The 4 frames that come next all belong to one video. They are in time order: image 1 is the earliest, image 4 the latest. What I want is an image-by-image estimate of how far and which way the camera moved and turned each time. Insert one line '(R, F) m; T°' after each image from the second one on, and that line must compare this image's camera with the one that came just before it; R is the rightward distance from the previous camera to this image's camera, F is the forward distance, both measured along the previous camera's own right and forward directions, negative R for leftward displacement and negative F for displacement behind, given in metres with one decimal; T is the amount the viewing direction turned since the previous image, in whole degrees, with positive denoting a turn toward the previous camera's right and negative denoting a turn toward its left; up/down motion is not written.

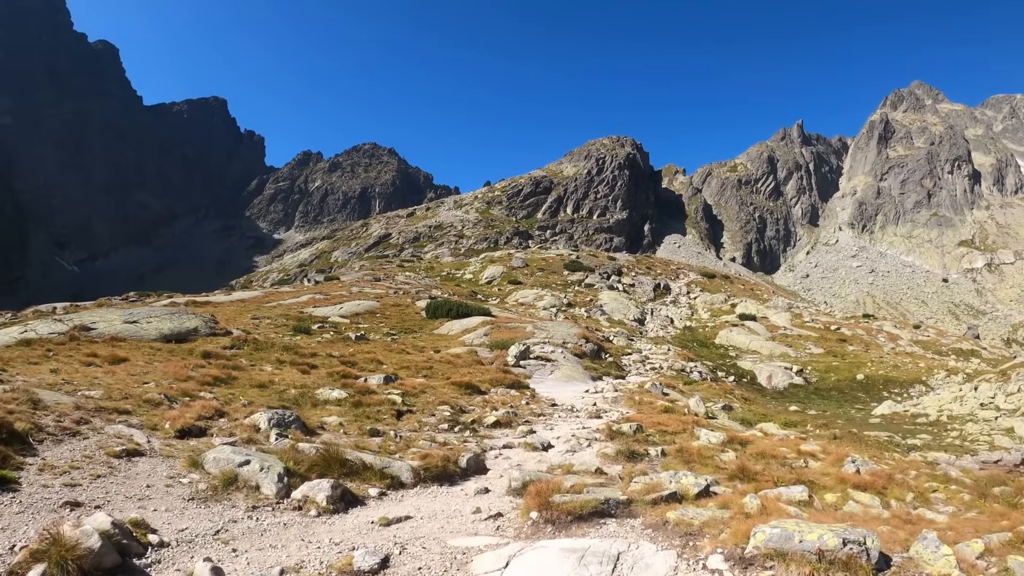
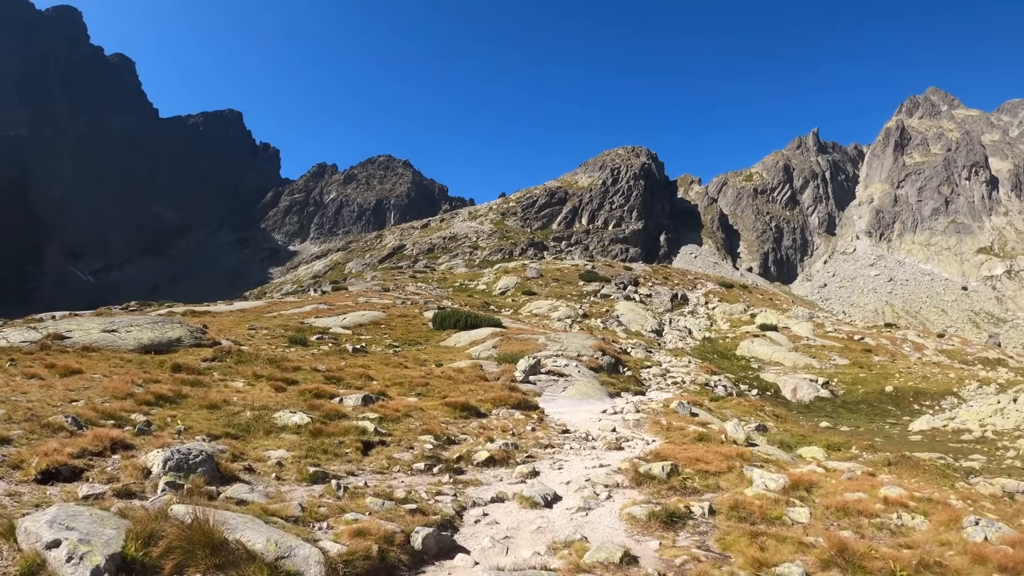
(+0.4, +2.7) m; -2°
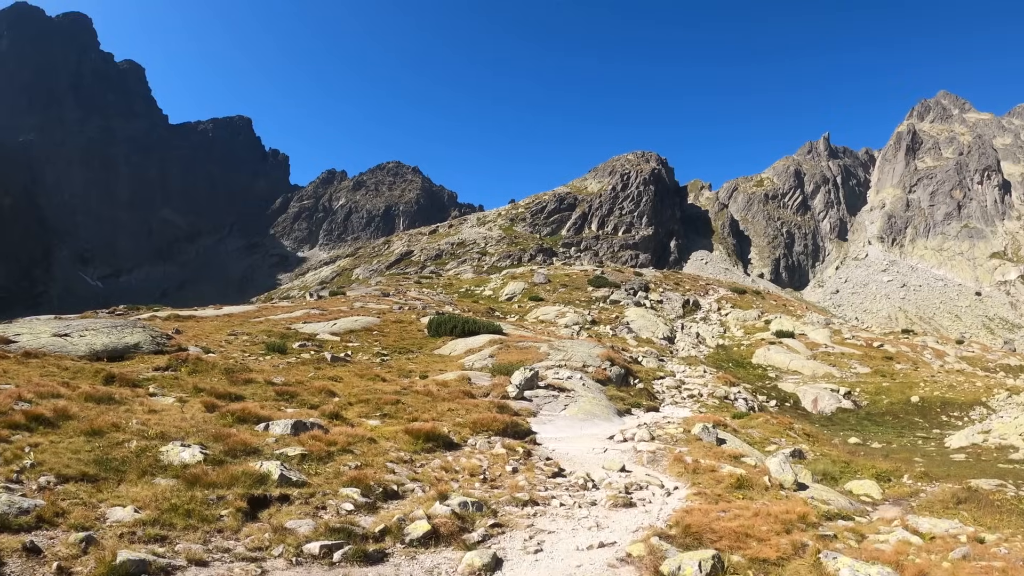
(+0.7, +3.4) m; -1°
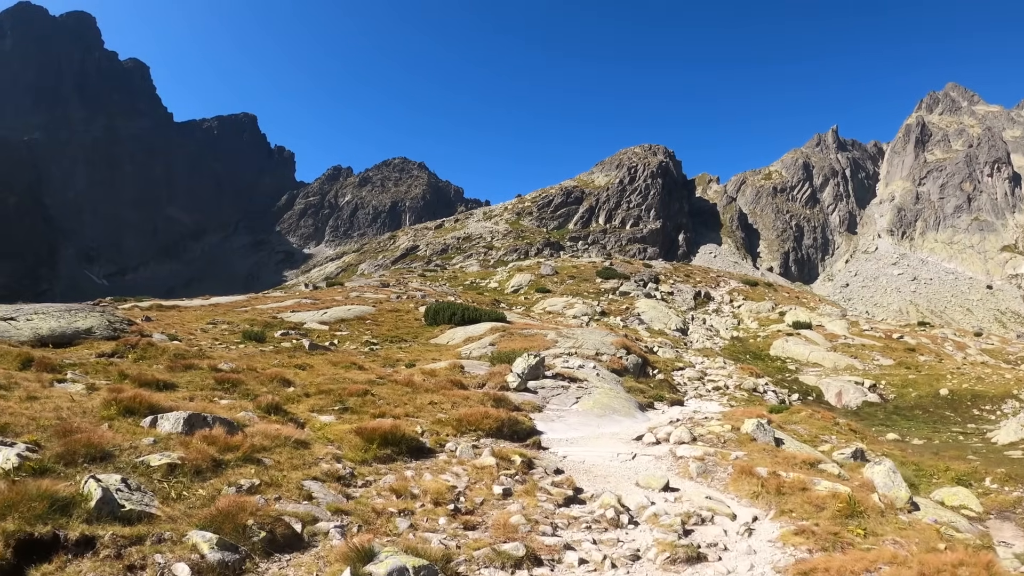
(+0.3, +3.7) m; -1°
